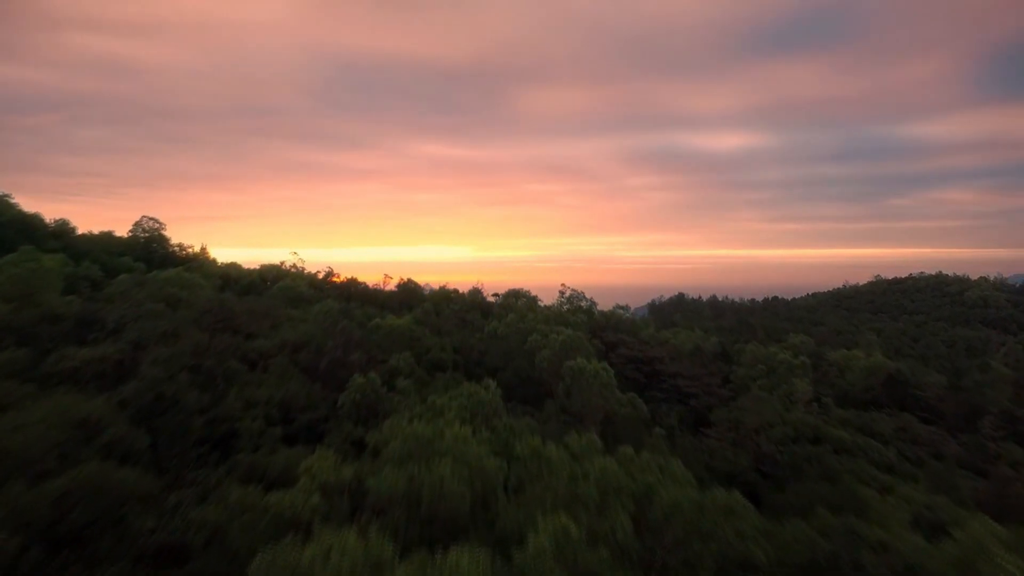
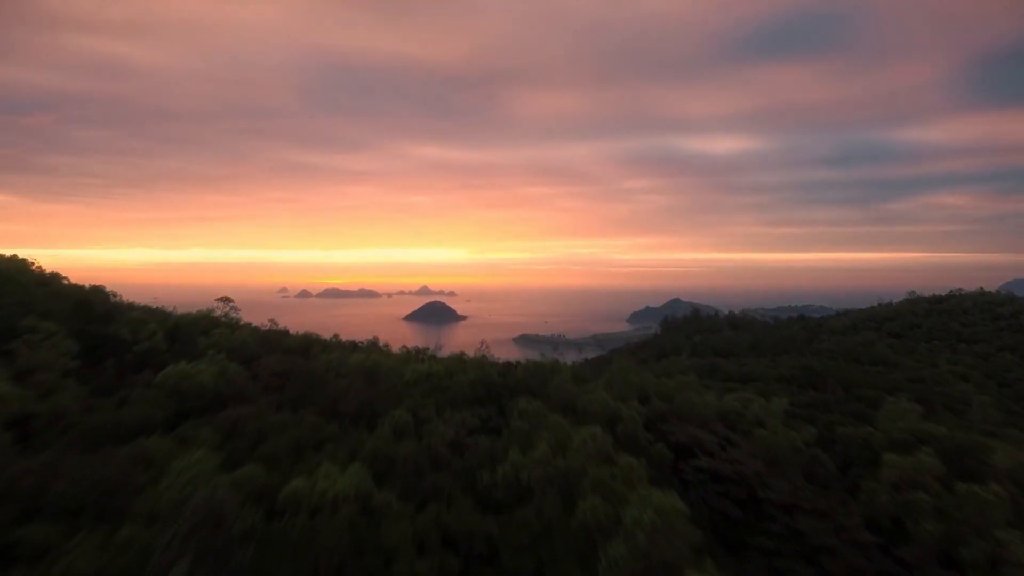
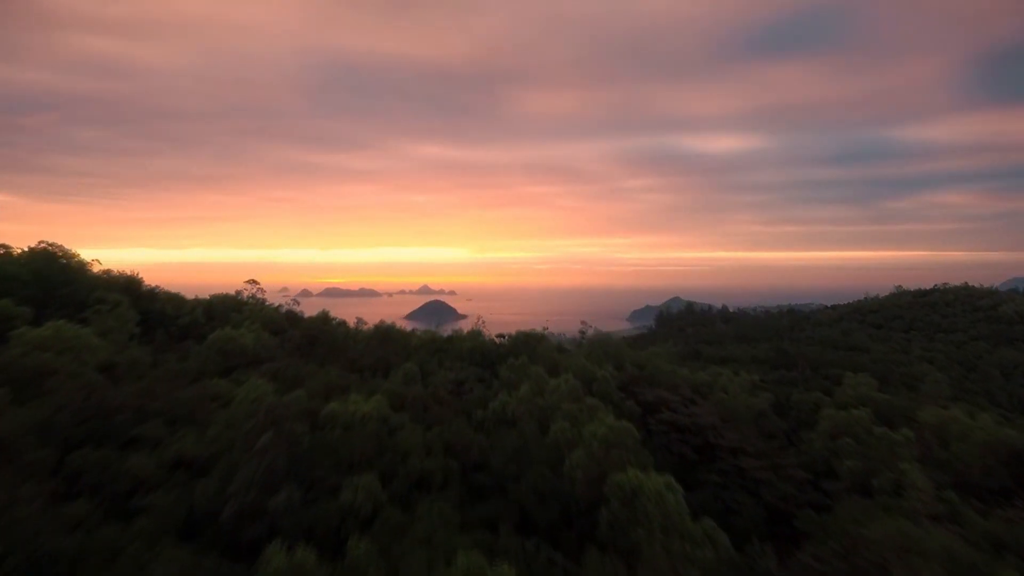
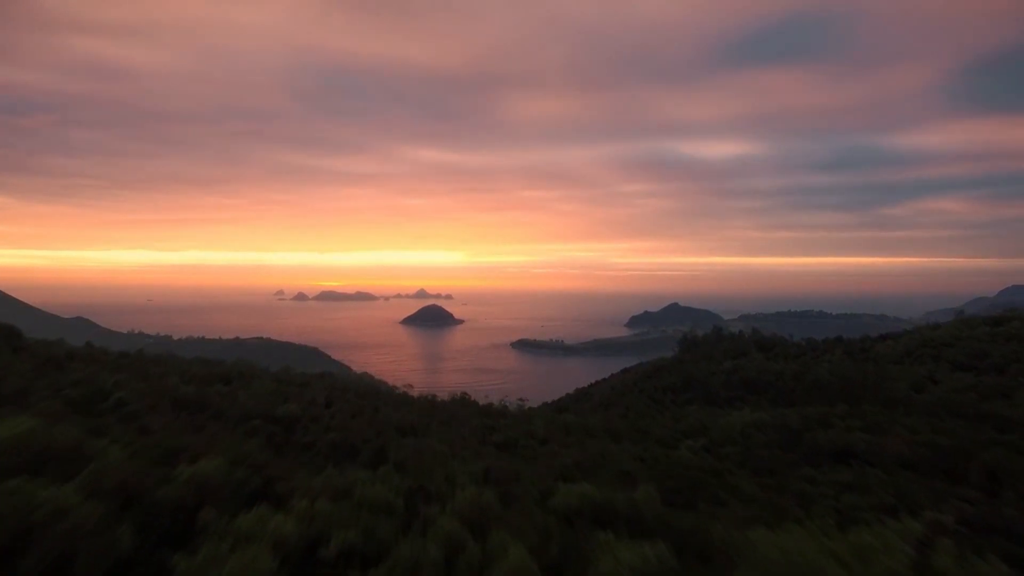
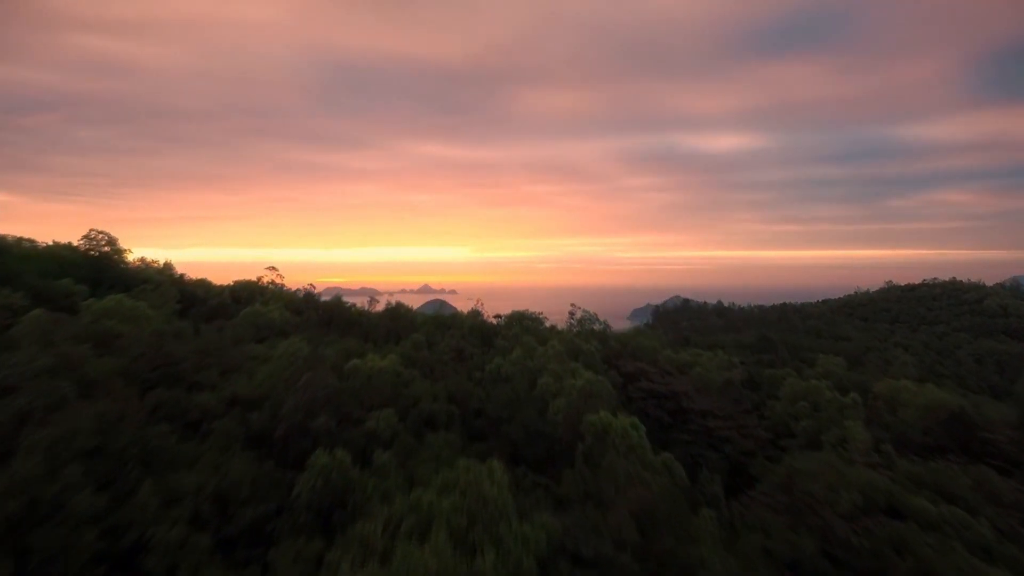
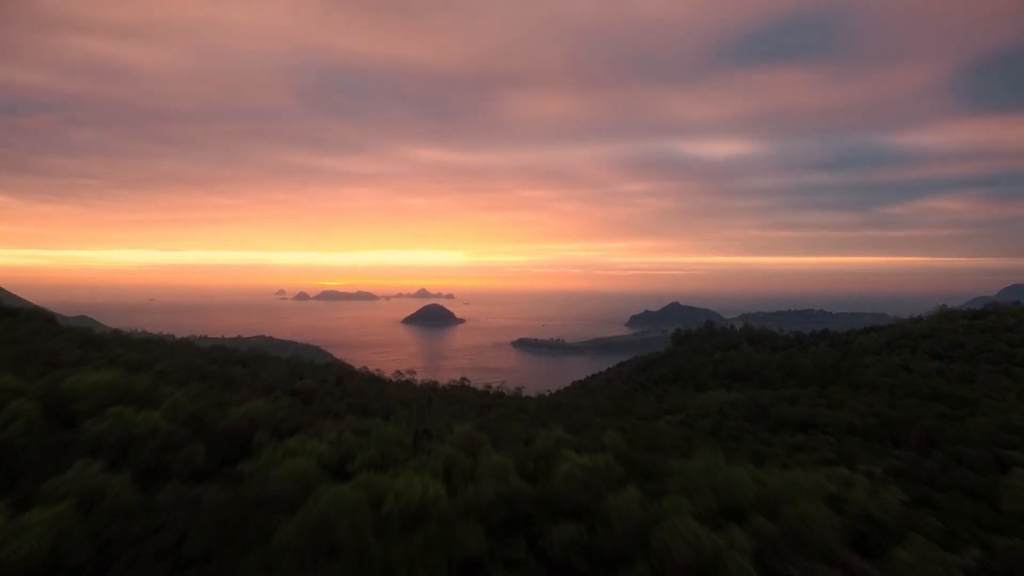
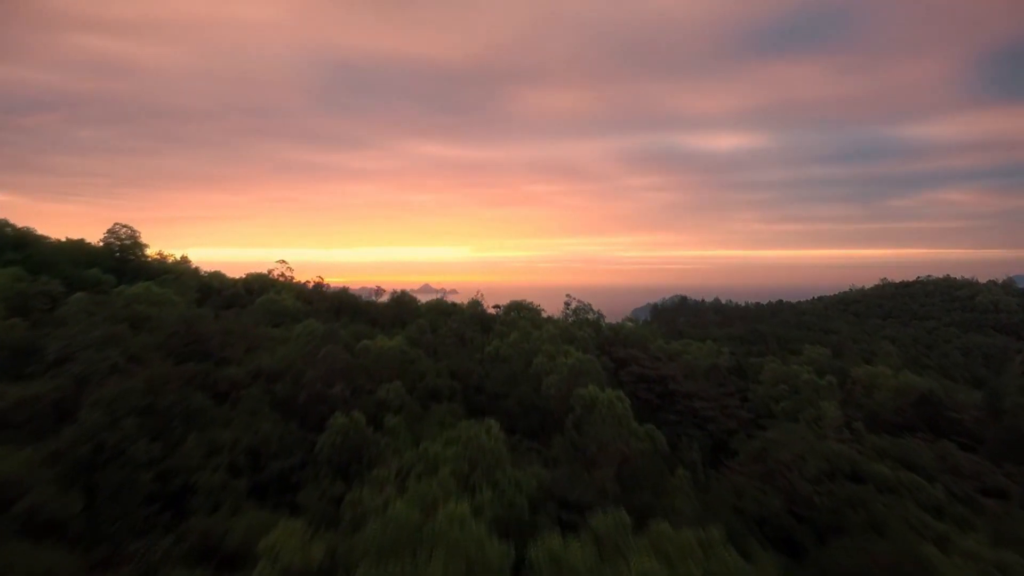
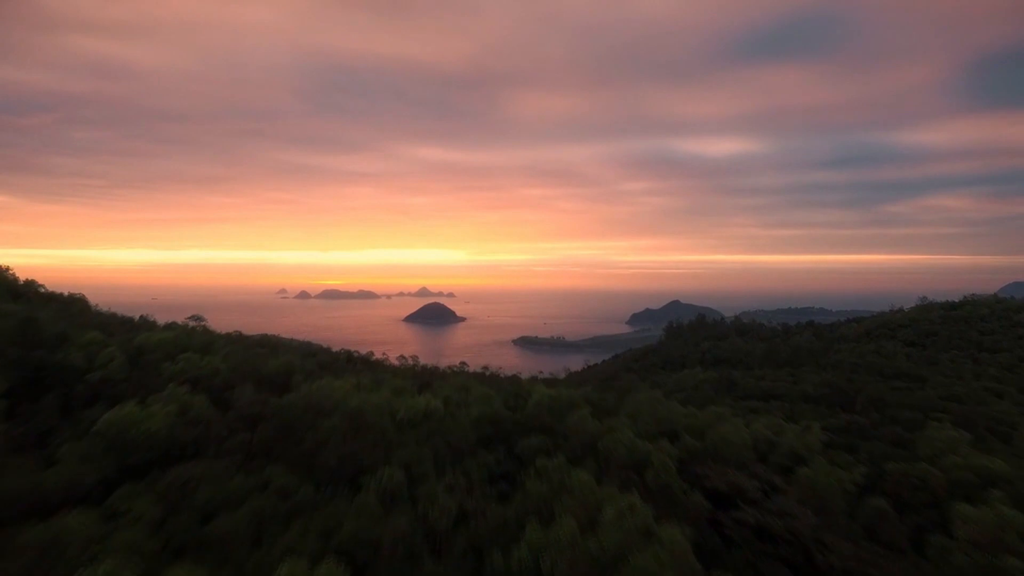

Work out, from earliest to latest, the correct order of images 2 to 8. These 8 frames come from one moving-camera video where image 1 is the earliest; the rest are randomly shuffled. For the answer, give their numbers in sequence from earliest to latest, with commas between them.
7, 5, 3, 2, 8, 6, 4
